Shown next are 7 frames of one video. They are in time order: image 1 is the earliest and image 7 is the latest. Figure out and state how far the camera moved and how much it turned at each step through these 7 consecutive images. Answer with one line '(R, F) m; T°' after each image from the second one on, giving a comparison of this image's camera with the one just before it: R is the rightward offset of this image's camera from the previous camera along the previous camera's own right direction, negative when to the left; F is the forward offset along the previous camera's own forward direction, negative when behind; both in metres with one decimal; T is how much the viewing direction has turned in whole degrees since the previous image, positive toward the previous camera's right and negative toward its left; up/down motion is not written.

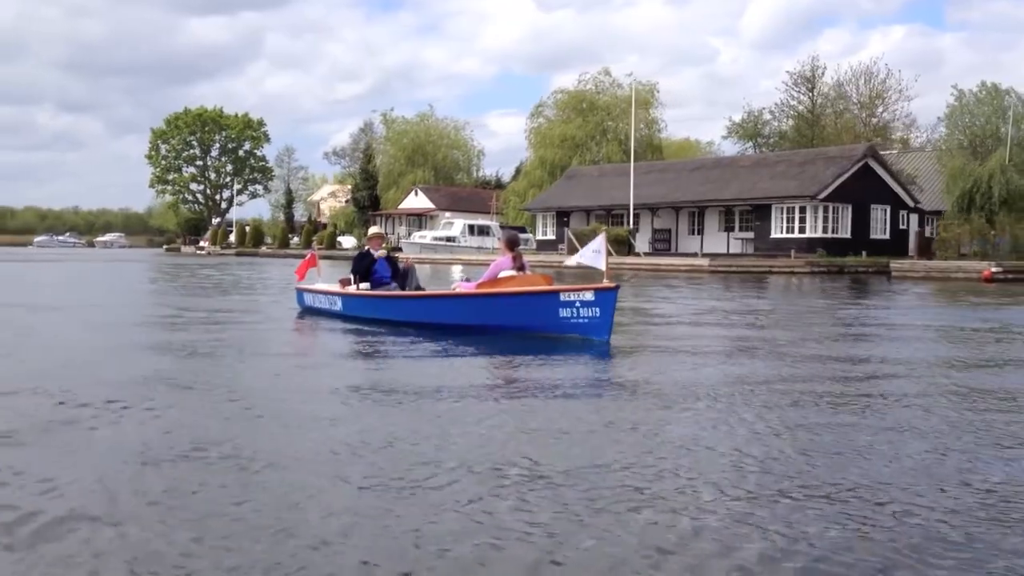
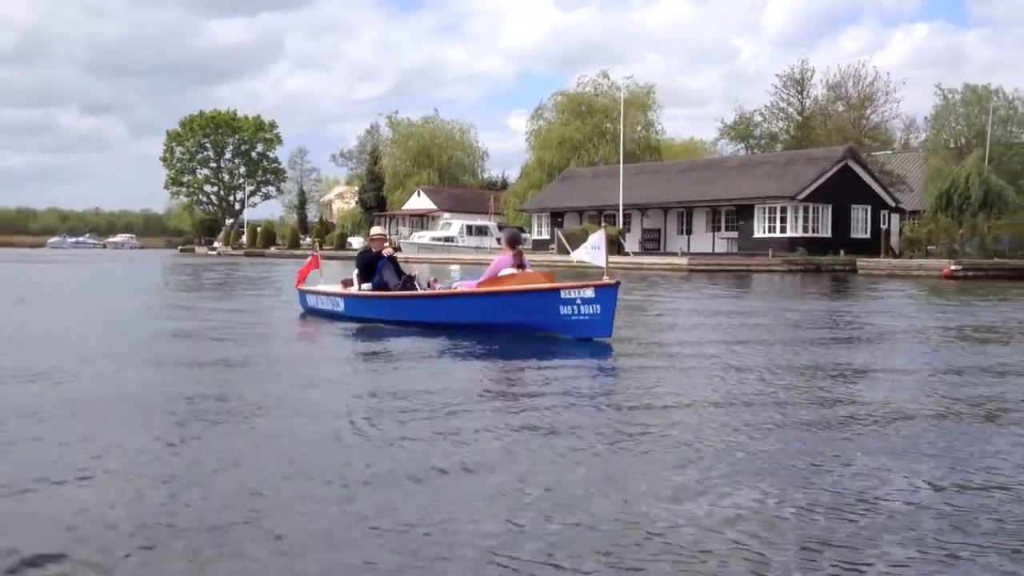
(+0.8, -0.8) m; -1°
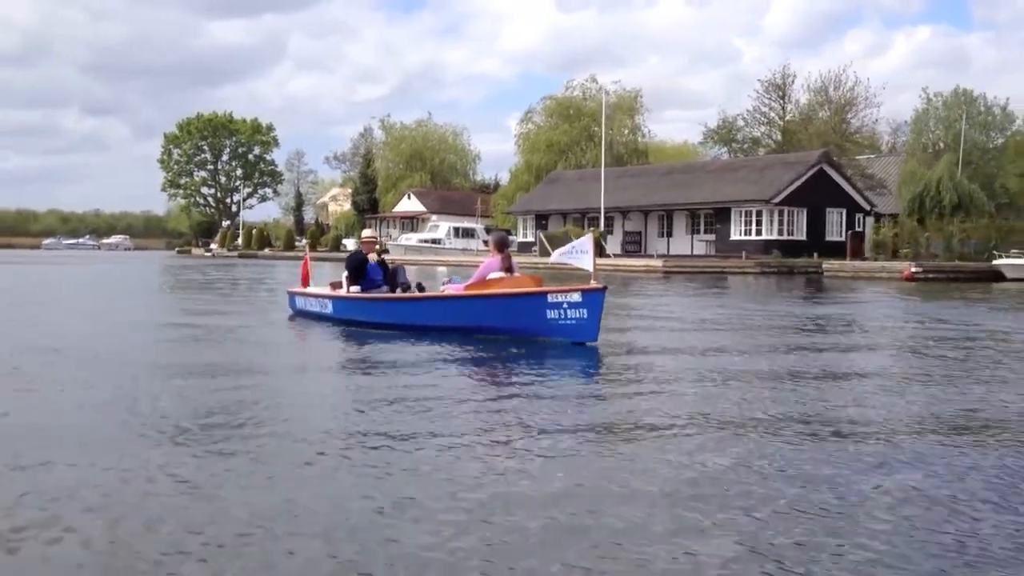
(+0.5, -0.5) m; 0°
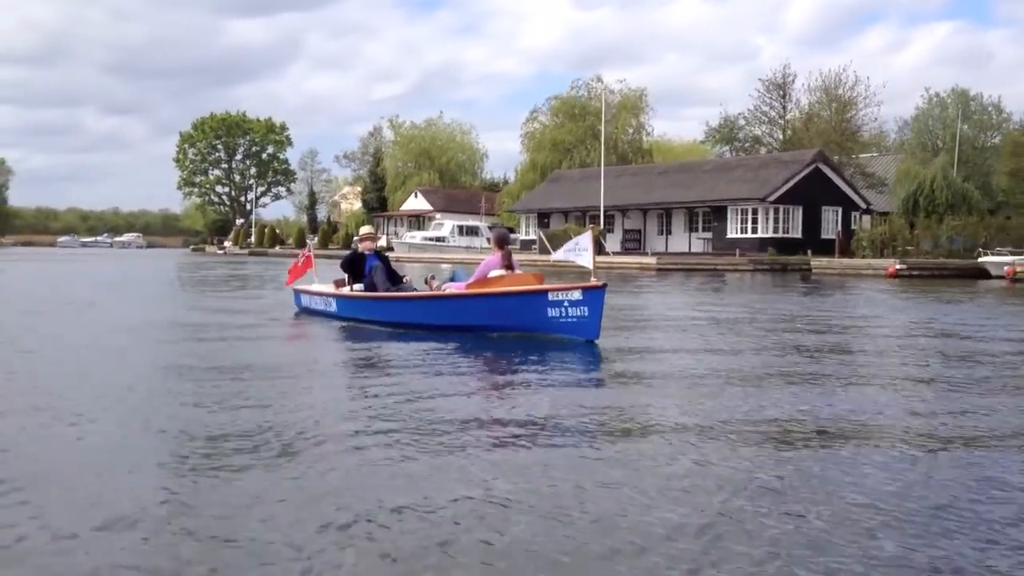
(+0.5, -0.4) m; -1°
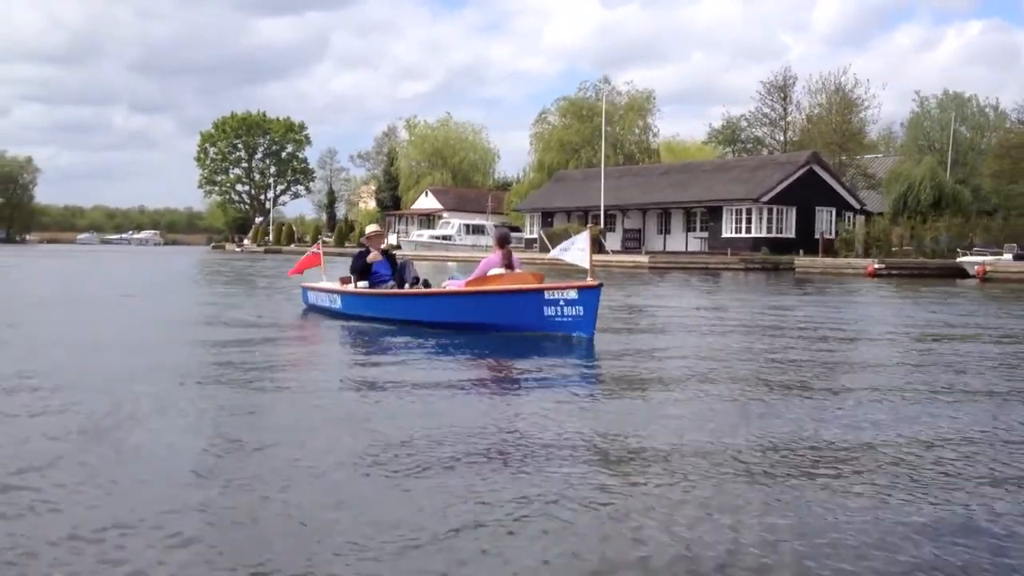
(+0.7, -0.8) m; -1°
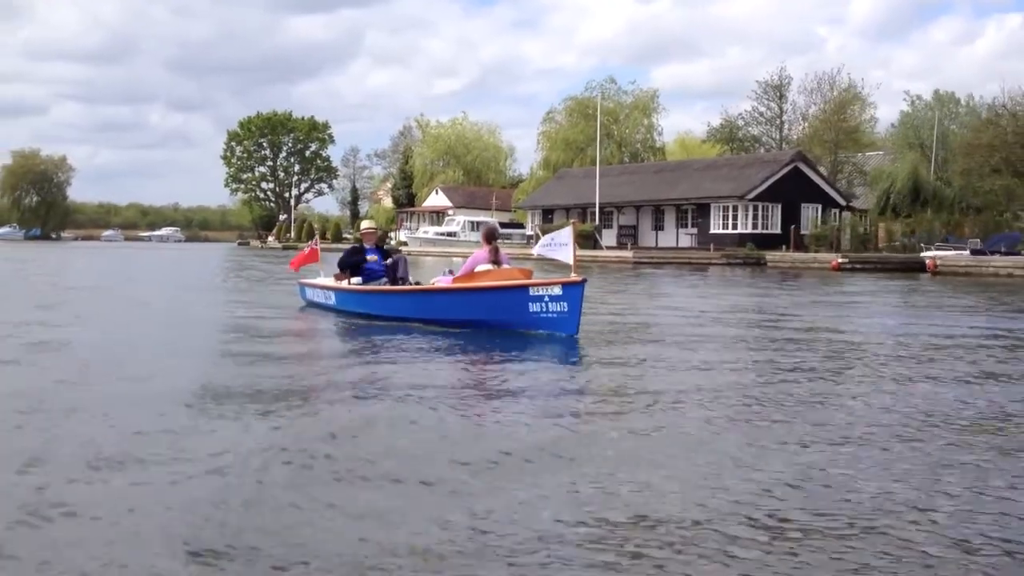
(+1.1, -1.1) m; -2°
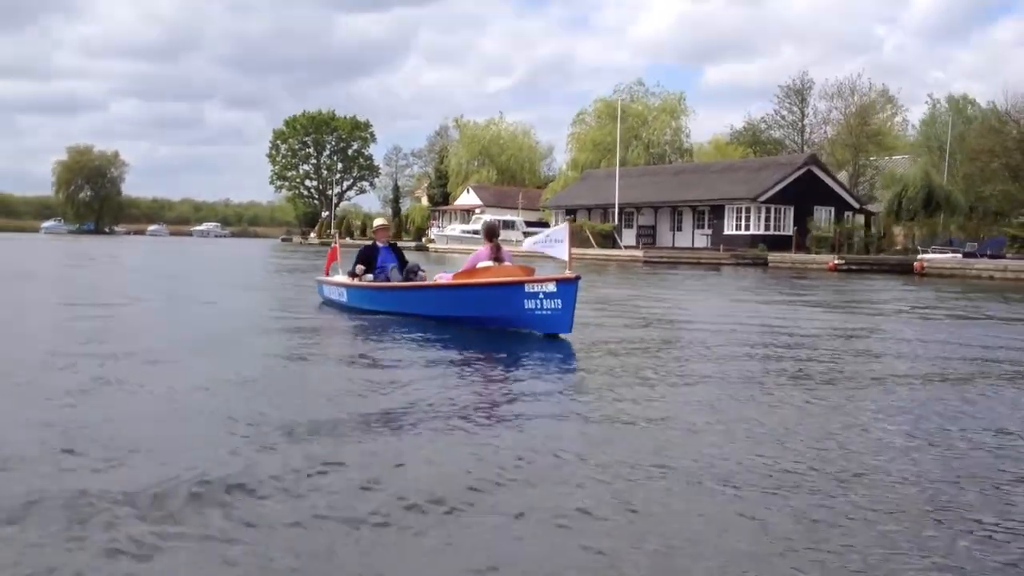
(+0.9, -1.0) m; -3°
